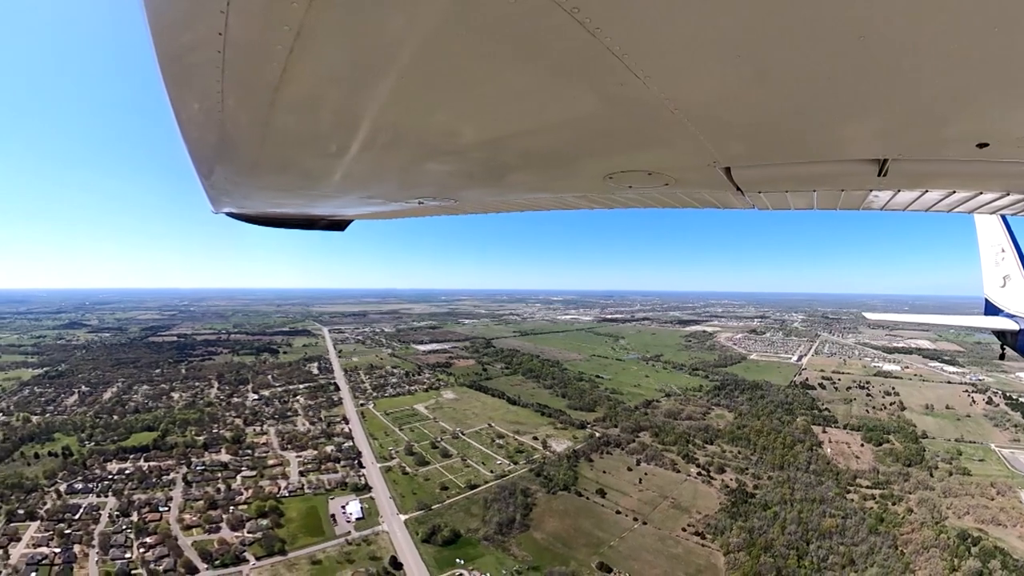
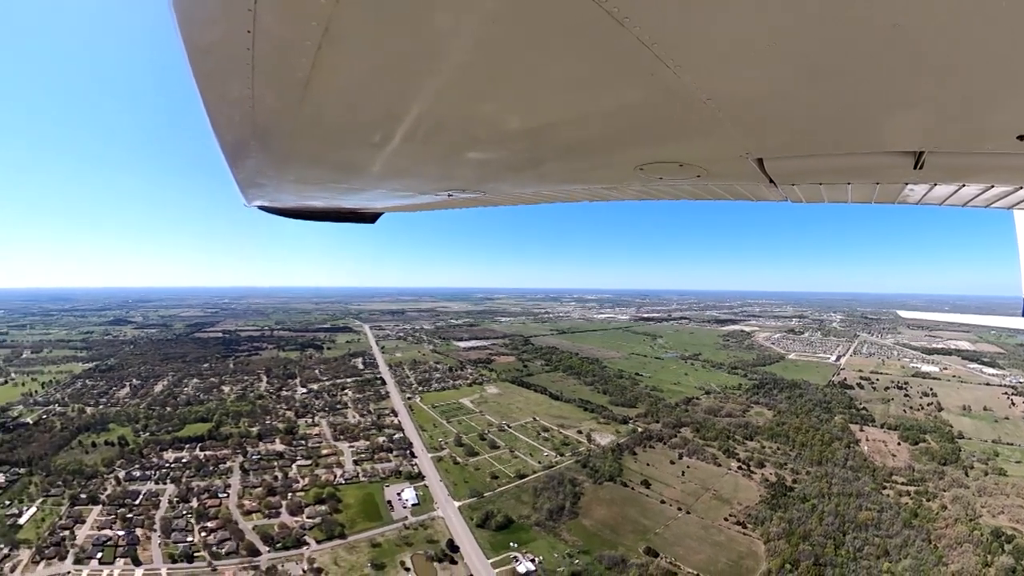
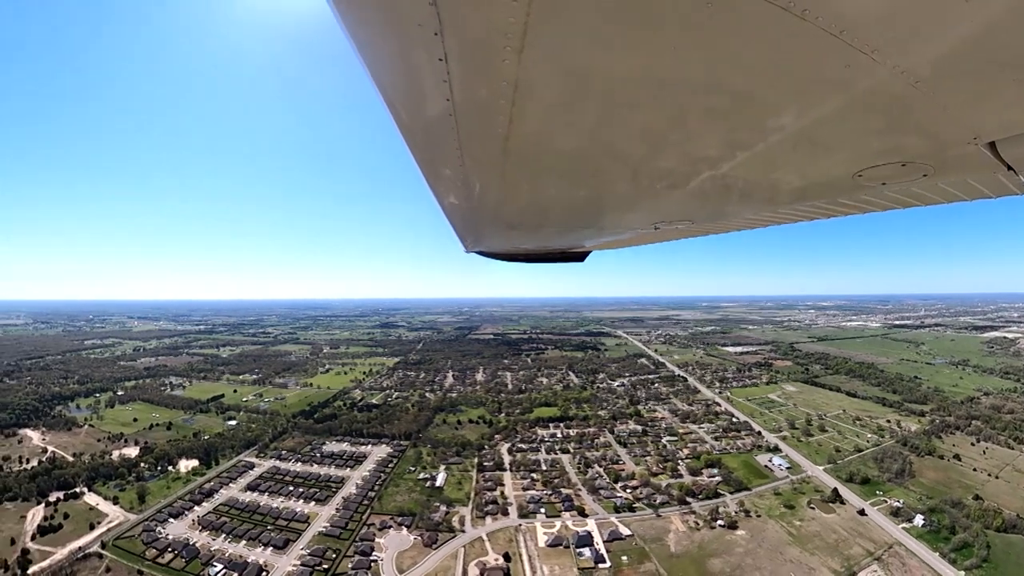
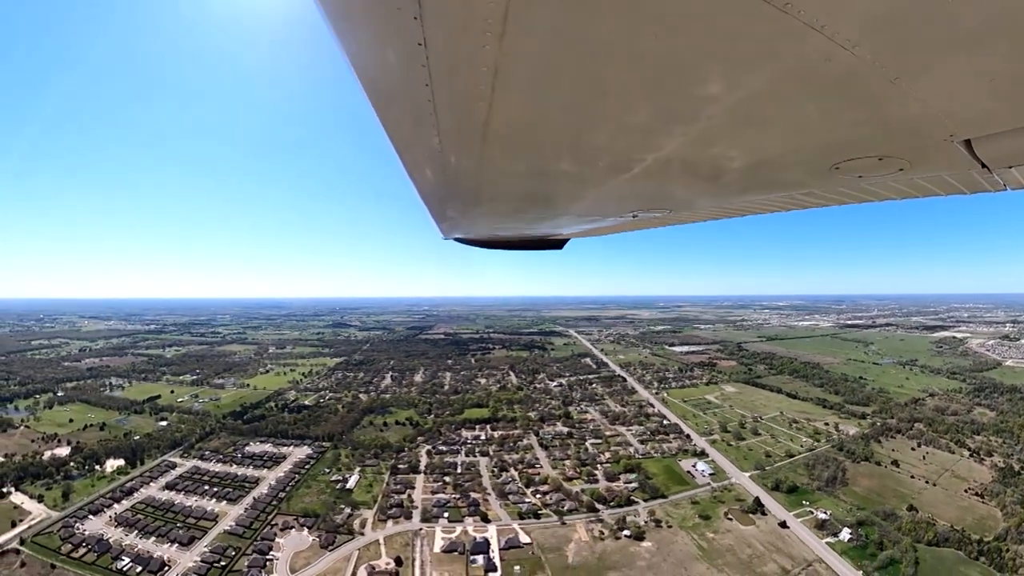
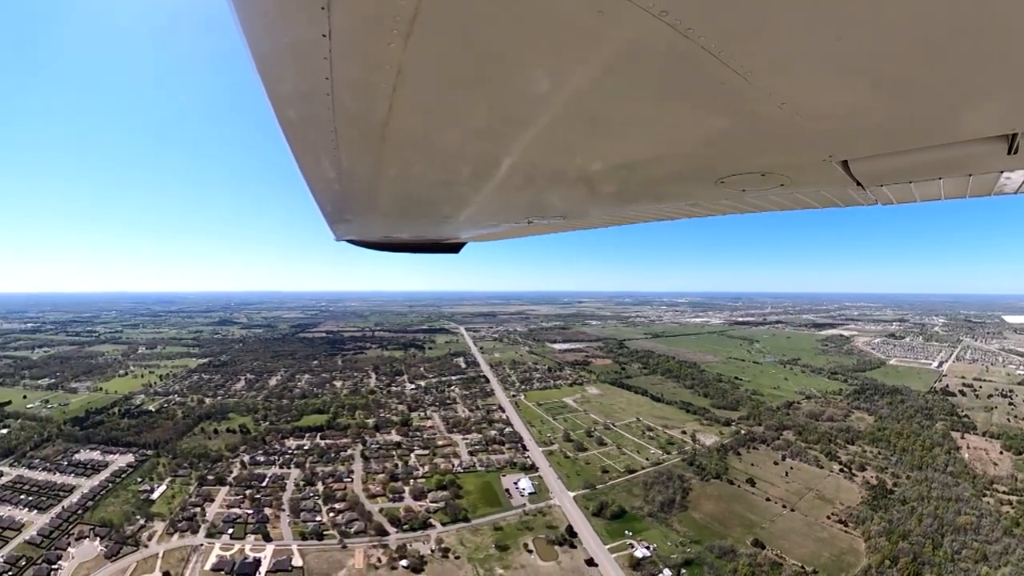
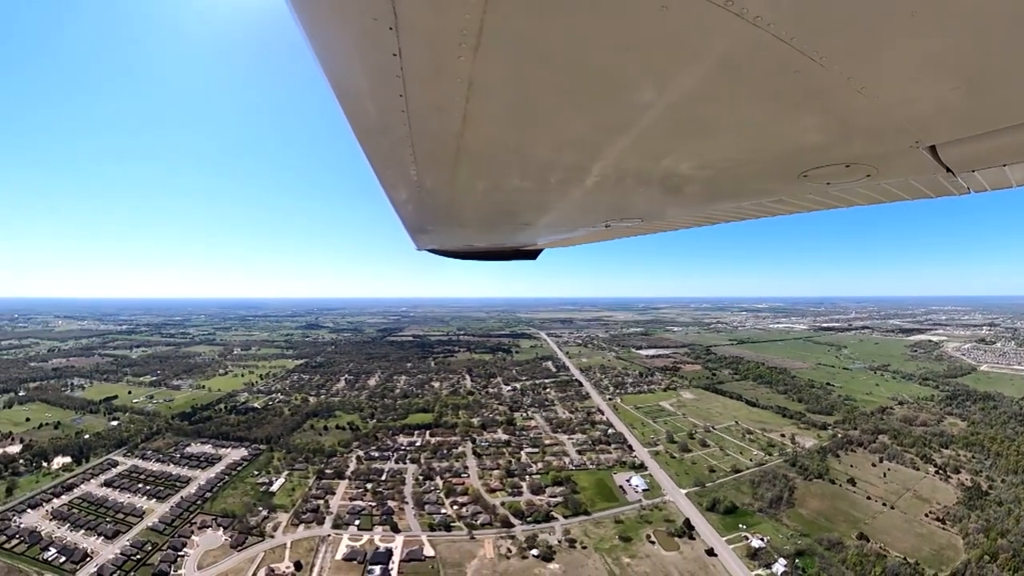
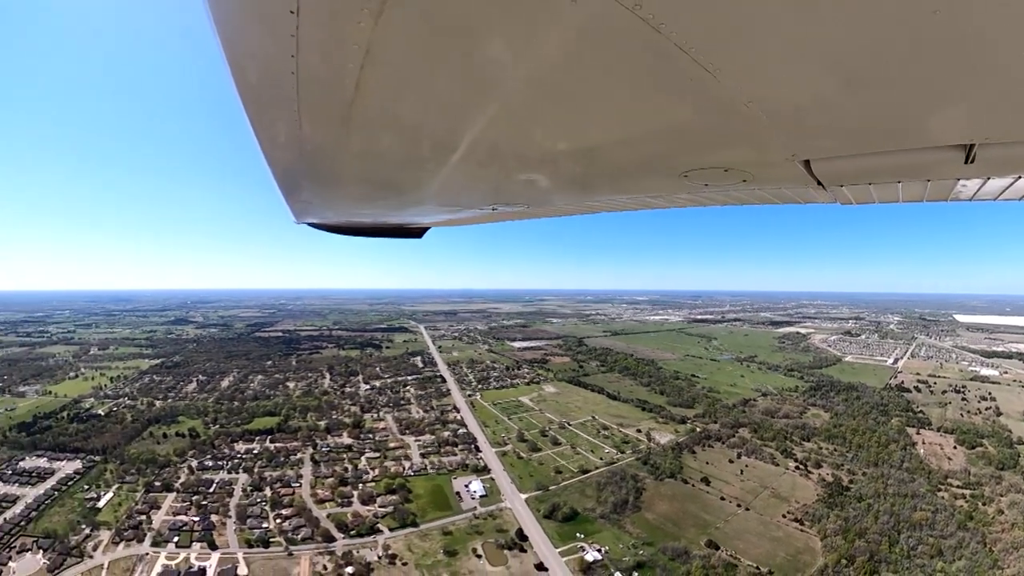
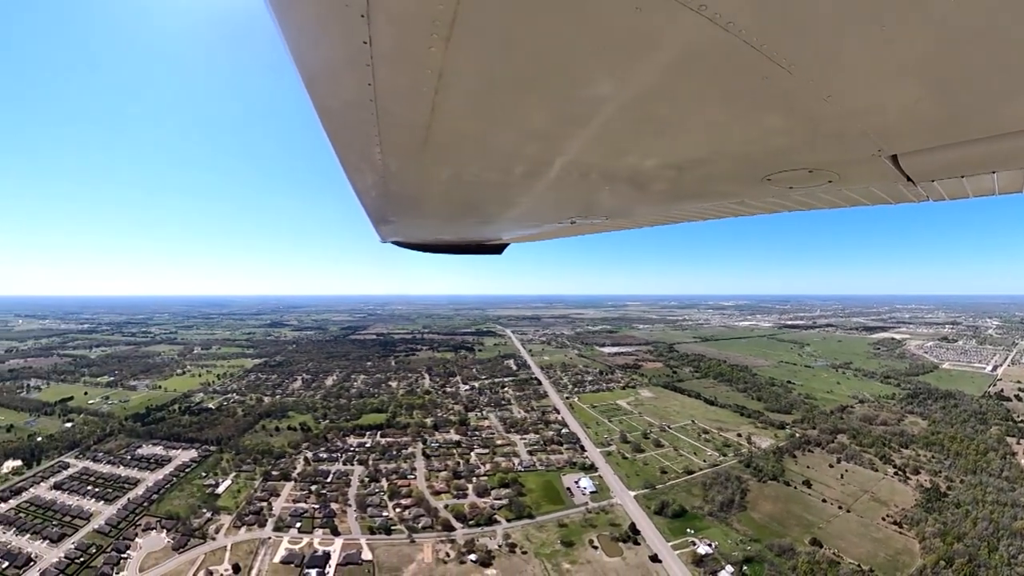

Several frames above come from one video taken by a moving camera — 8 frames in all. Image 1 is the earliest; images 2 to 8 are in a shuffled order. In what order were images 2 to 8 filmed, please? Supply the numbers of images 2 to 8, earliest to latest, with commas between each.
2, 7, 5, 8, 6, 4, 3
